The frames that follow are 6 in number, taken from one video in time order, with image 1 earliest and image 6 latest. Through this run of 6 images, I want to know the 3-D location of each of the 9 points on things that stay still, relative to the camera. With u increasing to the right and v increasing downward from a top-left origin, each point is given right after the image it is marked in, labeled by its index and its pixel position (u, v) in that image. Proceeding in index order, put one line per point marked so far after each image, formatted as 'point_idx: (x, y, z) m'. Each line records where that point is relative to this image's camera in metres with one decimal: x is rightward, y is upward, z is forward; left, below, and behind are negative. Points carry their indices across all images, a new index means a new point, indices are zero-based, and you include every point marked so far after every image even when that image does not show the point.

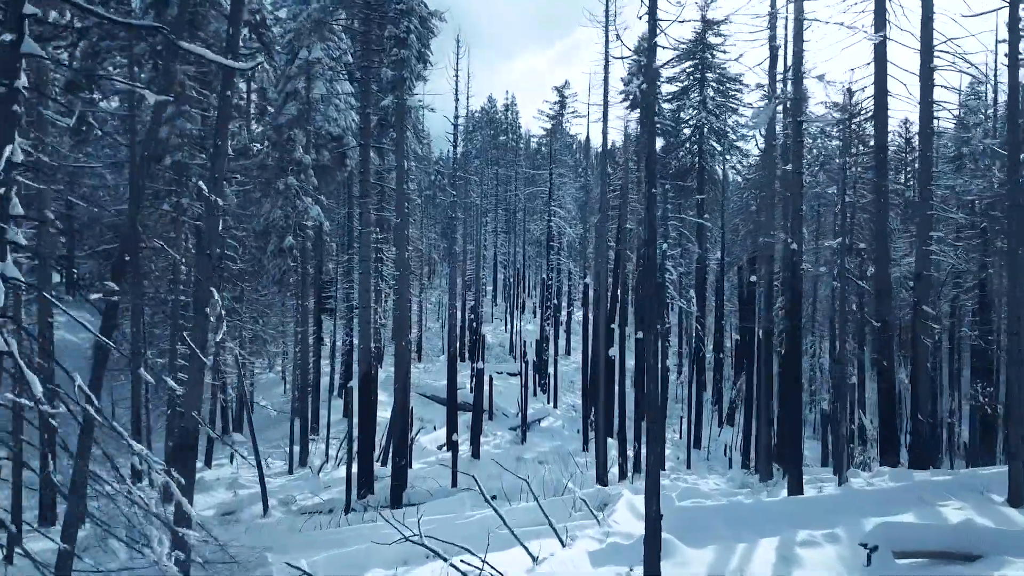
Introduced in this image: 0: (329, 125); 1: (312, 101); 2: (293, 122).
0: (-5.4, +4.7, +18.9) m
1: (-5.5, +5.2, +17.9) m
2: (-6.3, +4.7, +18.4) m
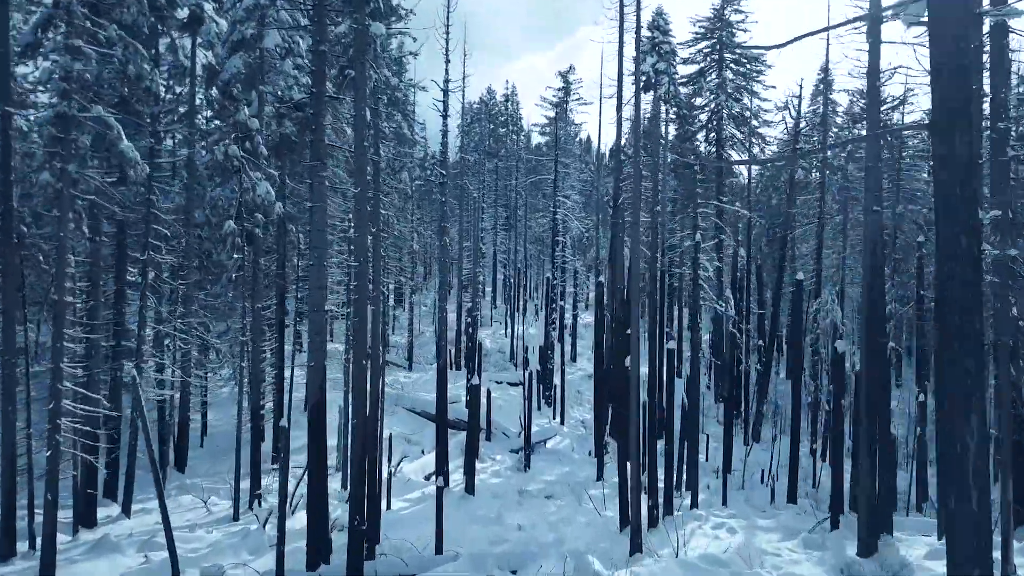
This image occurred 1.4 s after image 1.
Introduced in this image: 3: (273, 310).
0: (-5.3, +4.7, +15.2) m
1: (-5.5, +5.2, +14.2) m
2: (-6.3, +4.8, +14.8) m
3: (-6.6, -0.6, +18.0) m
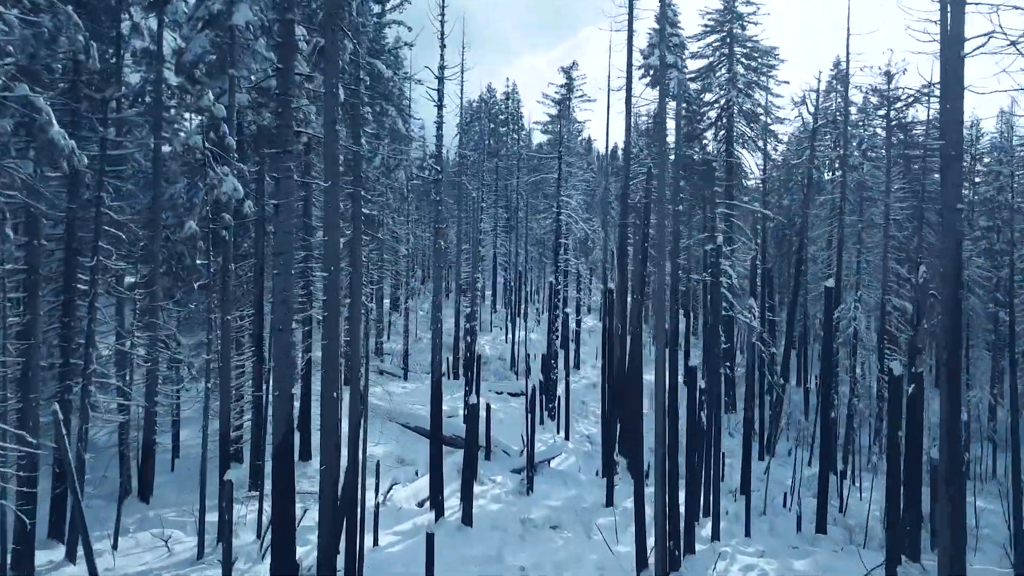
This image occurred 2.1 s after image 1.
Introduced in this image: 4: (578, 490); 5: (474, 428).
0: (-5.3, +4.5, +13.5) m
1: (-5.4, +5.0, +12.5) m
2: (-6.2, +4.6, +13.1) m
3: (-6.6, -0.8, +16.2) m
4: (+2.0, -6.2, +19.8) m
5: (-1.1, -4.0, +18.7) m
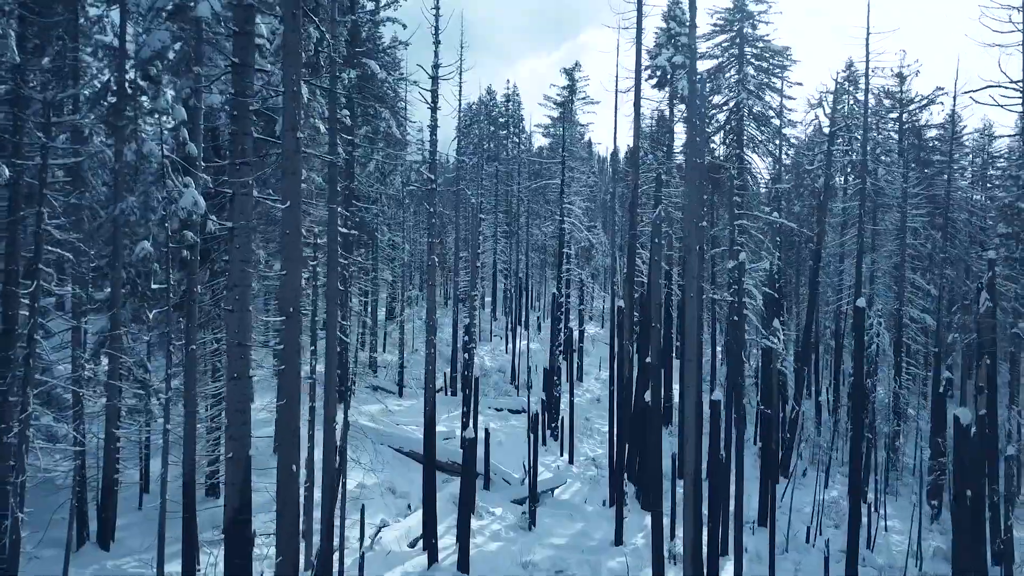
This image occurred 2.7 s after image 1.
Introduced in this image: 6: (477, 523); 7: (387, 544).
0: (-5.3, +4.1, +12.0) m
1: (-5.4, +4.5, +11.0) m
2: (-6.2, +4.1, +11.6) m
3: (-6.6, -1.3, +14.7) m
4: (+2.0, -6.7, +18.3) m
5: (-1.1, -4.5, +17.2) m
6: (-1.0, -6.5, +17.8) m
7: (-3.0, -6.1, +15.4) m
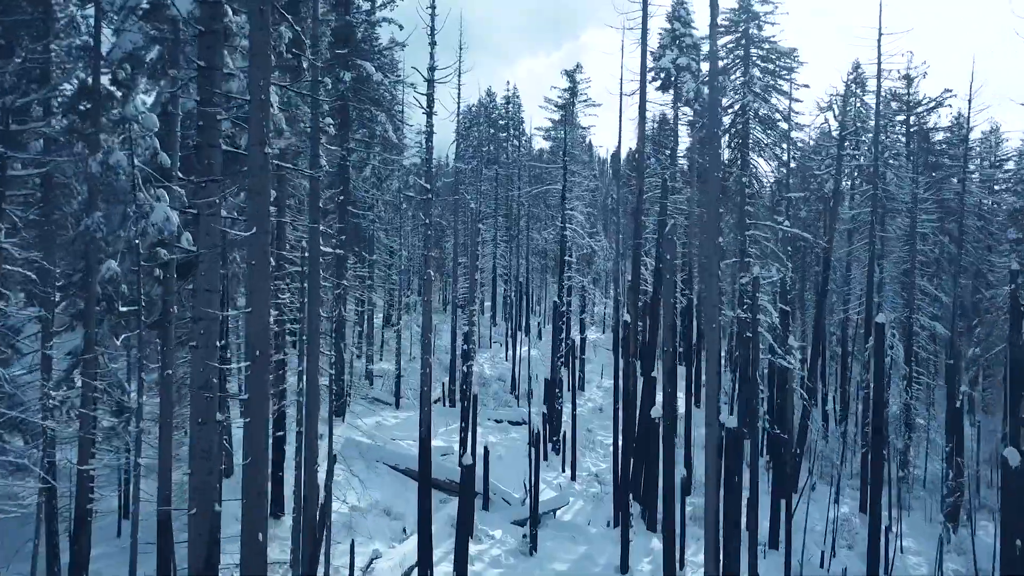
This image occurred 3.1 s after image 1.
0: (-5.3, +3.7, +11.2) m
1: (-5.4, +4.2, +10.2) m
2: (-6.2, +3.8, +10.7) m
3: (-6.6, -1.6, +13.9) m
4: (+2.1, -7.0, +17.5) m
5: (-1.1, -4.8, +16.3) m
6: (-1.0, -6.8, +17.0) m
7: (-3.0, -6.4, +14.5) m
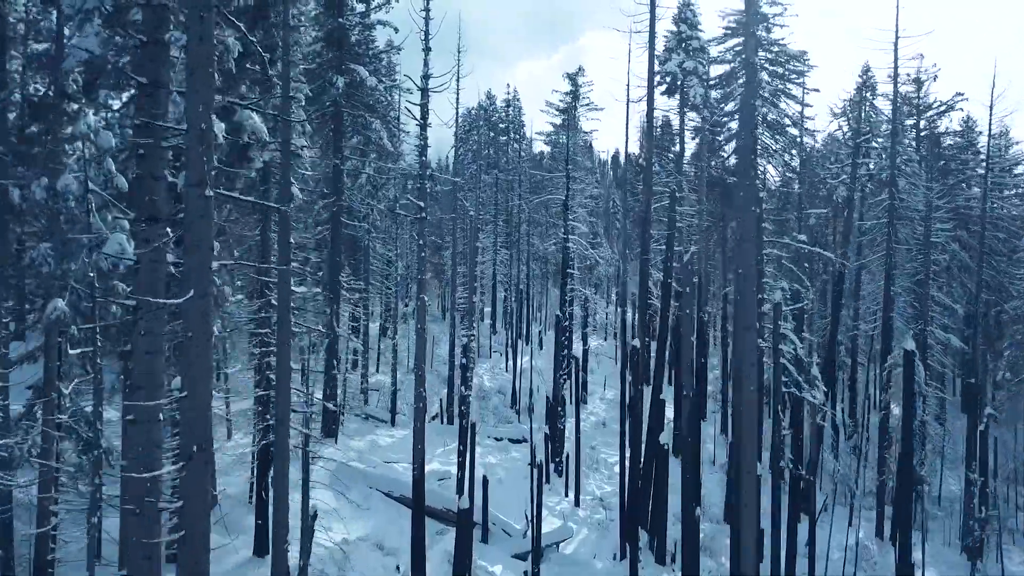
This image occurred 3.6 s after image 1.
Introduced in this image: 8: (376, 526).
0: (-5.2, +3.2, +10.1) m
1: (-5.3, +3.7, +9.1) m
2: (-6.2, +3.3, +9.7) m
3: (-6.5, -2.1, +12.8) m
4: (+2.1, -7.6, +16.4) m
5: (-1.1, -5.4, +15.2) m
6: (-0.9, -7.3, +15.9) m
7: (-2.9, -6.9, +13.4) m
8: (-3.8, -6.7, +18.1) m
